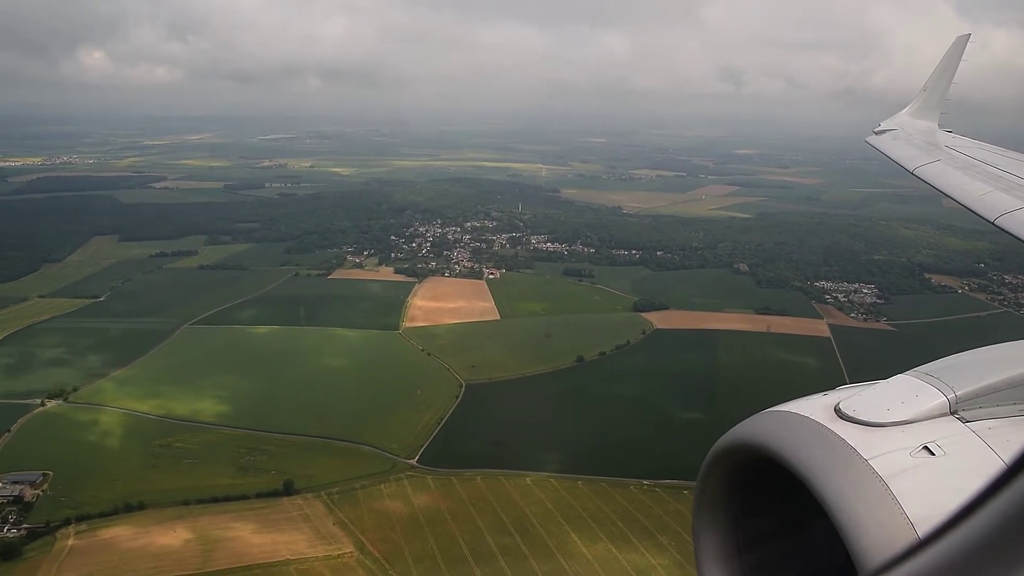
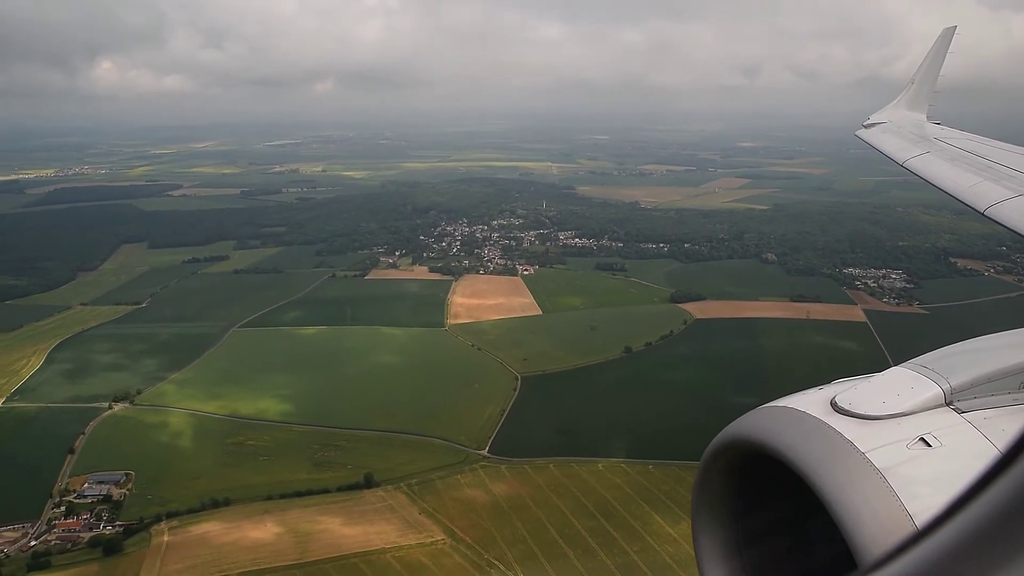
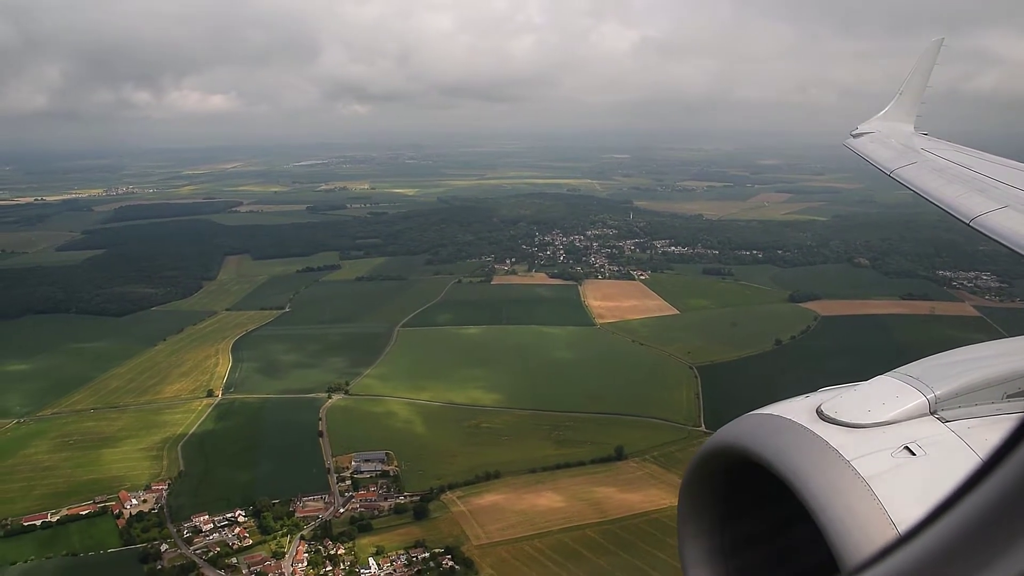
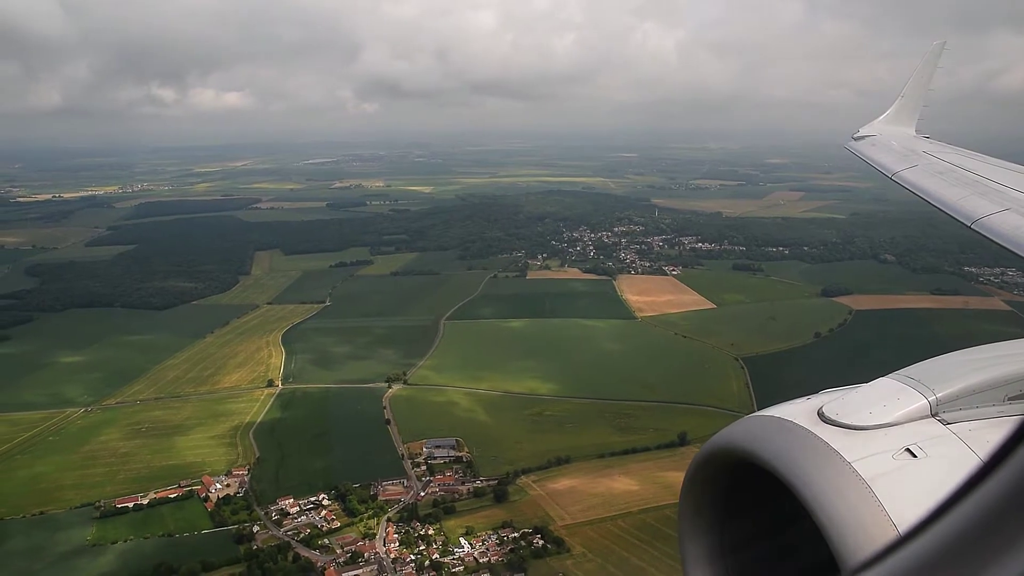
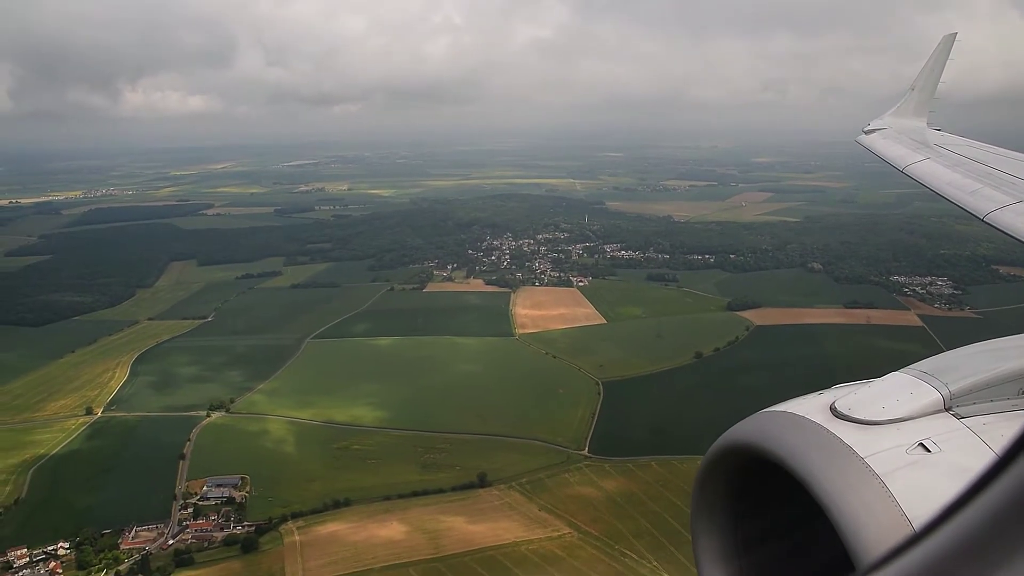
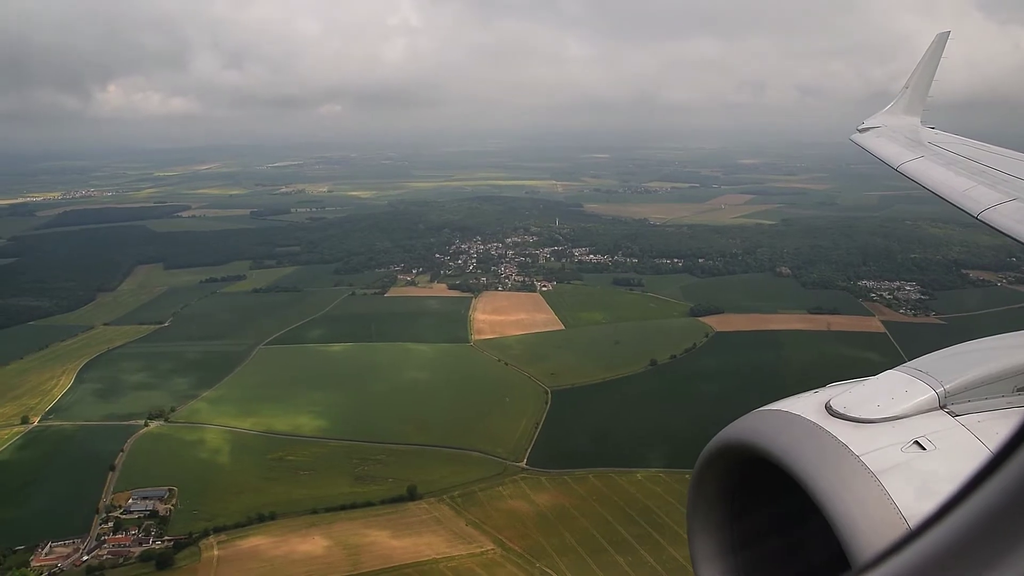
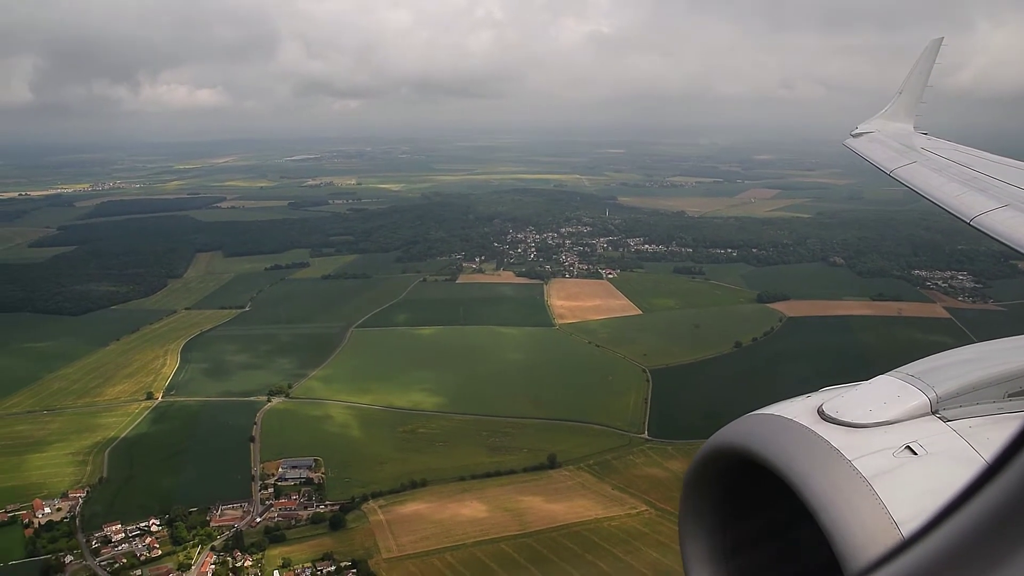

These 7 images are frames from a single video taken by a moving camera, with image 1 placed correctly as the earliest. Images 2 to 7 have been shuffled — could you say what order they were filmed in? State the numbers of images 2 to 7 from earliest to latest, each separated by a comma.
2, 6, 5, 7, 3, 4
